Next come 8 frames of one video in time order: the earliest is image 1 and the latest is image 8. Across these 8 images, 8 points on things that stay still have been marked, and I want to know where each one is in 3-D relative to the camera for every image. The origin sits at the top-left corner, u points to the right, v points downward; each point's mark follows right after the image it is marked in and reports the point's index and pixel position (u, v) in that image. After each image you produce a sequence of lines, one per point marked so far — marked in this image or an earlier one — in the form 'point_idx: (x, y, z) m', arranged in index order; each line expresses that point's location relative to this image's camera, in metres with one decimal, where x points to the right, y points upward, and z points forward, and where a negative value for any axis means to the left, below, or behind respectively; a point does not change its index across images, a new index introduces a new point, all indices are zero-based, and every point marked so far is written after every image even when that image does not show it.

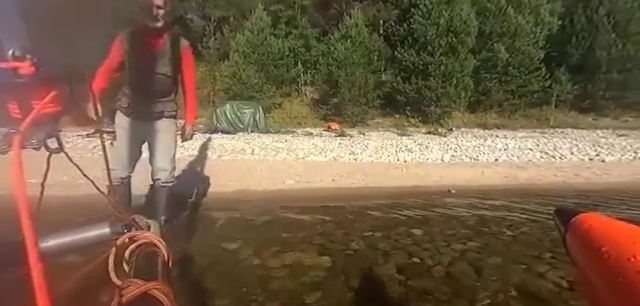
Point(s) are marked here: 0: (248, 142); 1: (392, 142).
0: (-3.9, +0.6, +18.3) m
1: (+3.7, +0.6, +17.5) m
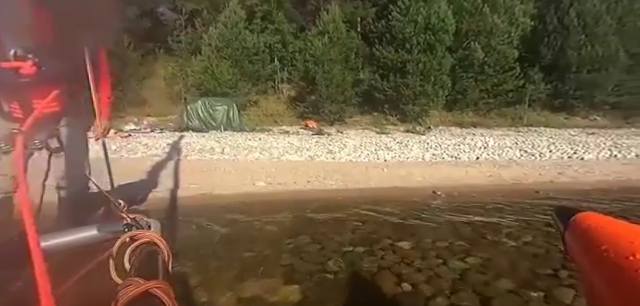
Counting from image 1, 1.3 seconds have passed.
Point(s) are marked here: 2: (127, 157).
0: (-5.1, +0.6, +17.3) m
1: (+2.6, +0.6, +17.0) m
2: (-8.2, -0.2, +15.2) m
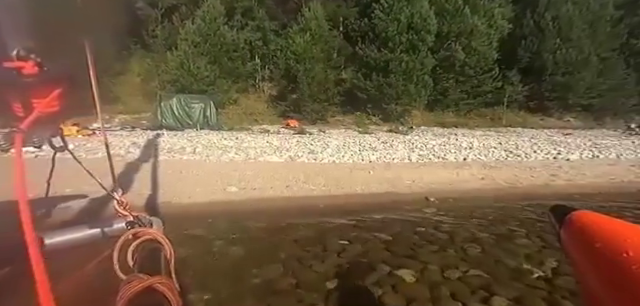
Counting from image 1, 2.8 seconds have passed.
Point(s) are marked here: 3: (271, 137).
0: (-5.9, +0.6, +16.4) m
1: (+1.7, +0.6, +16.5) m
2: (-8.9, -0.2, +14.1) m
3: (-2.3, +0.8, +17.4) m
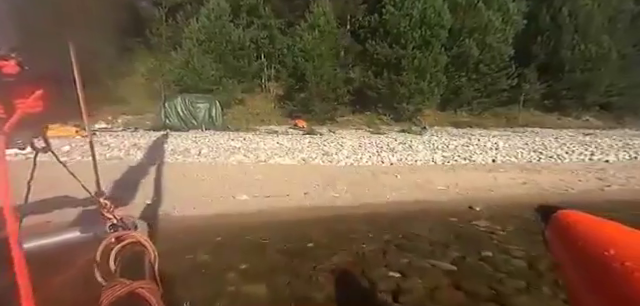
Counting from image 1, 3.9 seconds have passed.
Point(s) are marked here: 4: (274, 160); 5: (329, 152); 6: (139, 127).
0: (-5.4, +0.5, +15.6) m
1: (+2.2, +0.6, +15.6) m
2: (-8.4, -0.3, +13.3) m
3: (-1.8, +0.7, +16.5) m
4: (-1.6, -0.3, +13.3) m
5: (+0.4, +0.1, +14.1) m
6: (-10.2, +1.4, +19.8) m
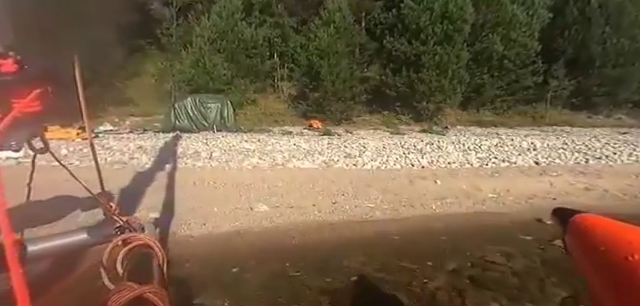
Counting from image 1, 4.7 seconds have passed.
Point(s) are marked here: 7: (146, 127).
0: (-4.6, +0.4, +14.7) m
1: (+3.0, +0.5, +14.5) m
2: (-7.7, -0.4, +12.6) m
3: (-1.0, +0.7, +15.5) m
4: (-0.9, -0.3, +12.4) m
5: (+1.1, 0.0, +13.1) m
6: (-9.3, +1.3, +19.2) m
7: (-9.7, +1.5, +19.7) m
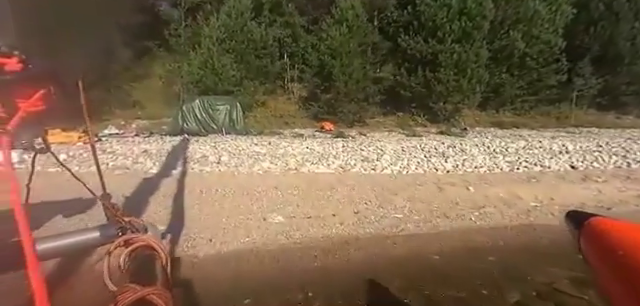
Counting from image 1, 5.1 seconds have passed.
0: (-4.0, +0.3, +14.2) m
1: (+3.6, +0.4, +13.8) m
2: (-7.2, -0.5, +12.2) m
3: (-0.4, +0.5, +14.9) m
4: (-0.4, -0.5, +11.8) m
5: (+1.6, -0.1, +12.4) m
6: (-8.6, +1.1, +18.8) m
7: (-8.9, +1.2, +19.3) m
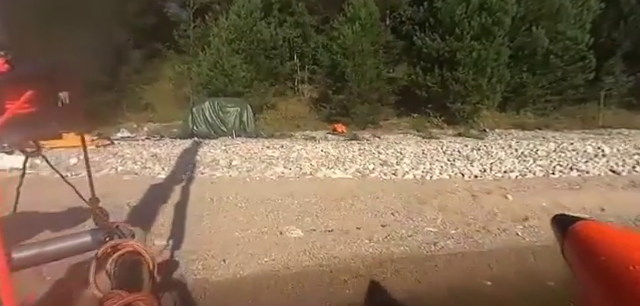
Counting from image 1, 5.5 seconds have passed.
0: (-3.5, +0.2, +13.8) m
1: (+4.1, +0.3, +13.1) m
2: (-6.7, -0.7, +11.8) m
3: (+0.2, +0.4, +14.4) m
4: (+0.1, -0.6, +11.2) m
5: (+2.1, -0.2, +11.7) m
6: (-7.9, +0.9, +18.5) m
7: (-8.2, +1.1, +19.1) m
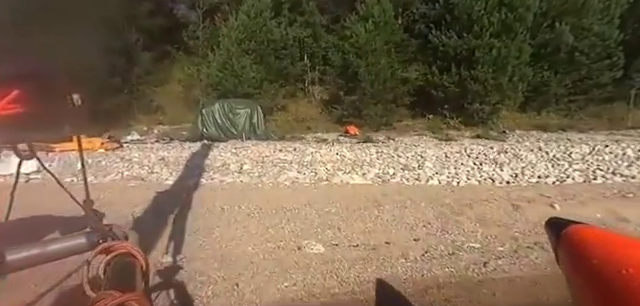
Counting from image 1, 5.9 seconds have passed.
0: (-2.9, 0.0, +13.3) m
1: (+4.6, +0.2, +12.4) m
2: (-6.2, -0.8, +11.4) m
3: (+0.7, +0.3, +13.7) m
4: (+0.5, -0.7, +10.6) m
5: (+2.6, -0.3, +11.1) m
6: (-7.2, +0.8, +18.2) m
7: (-7.5, +0.9, +18.7) m
